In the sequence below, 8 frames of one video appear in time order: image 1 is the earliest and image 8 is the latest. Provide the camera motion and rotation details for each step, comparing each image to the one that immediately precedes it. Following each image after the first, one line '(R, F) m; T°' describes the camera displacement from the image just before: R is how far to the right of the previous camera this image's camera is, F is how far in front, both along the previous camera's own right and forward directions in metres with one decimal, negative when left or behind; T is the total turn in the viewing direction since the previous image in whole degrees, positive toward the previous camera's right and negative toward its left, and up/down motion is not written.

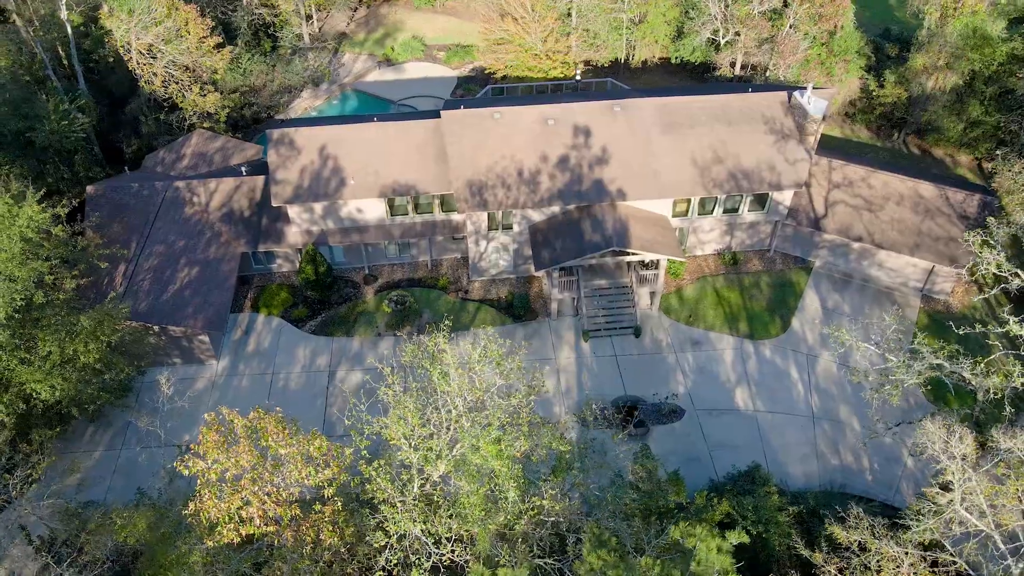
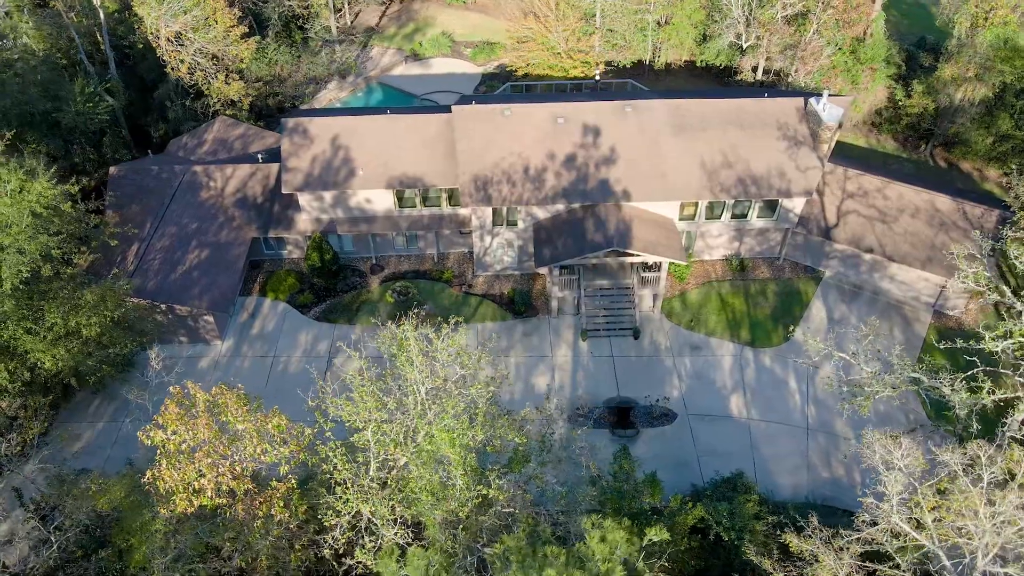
(+1.4, -0.1) m; -3°
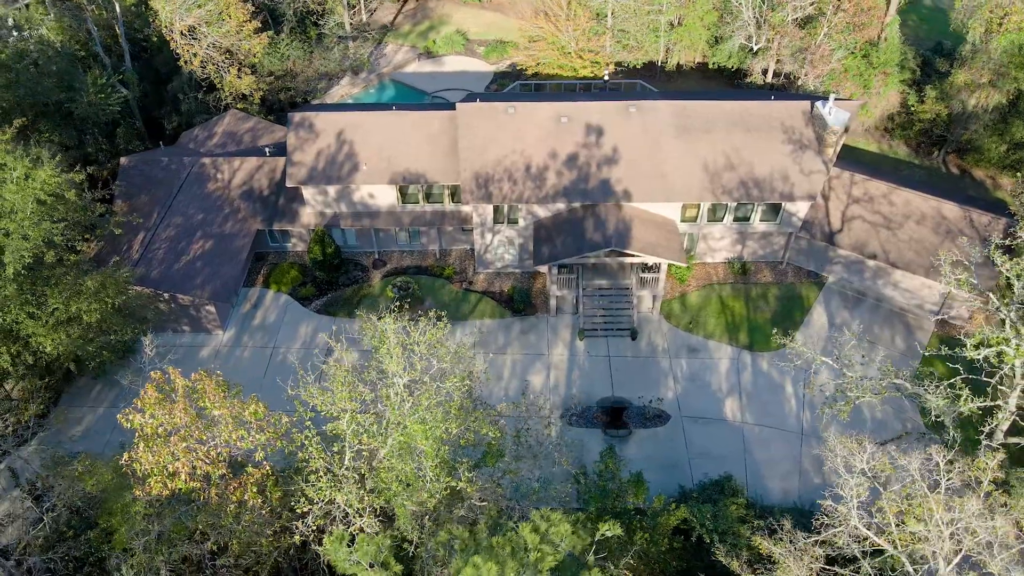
(+0.8, -0.1) m; -1°
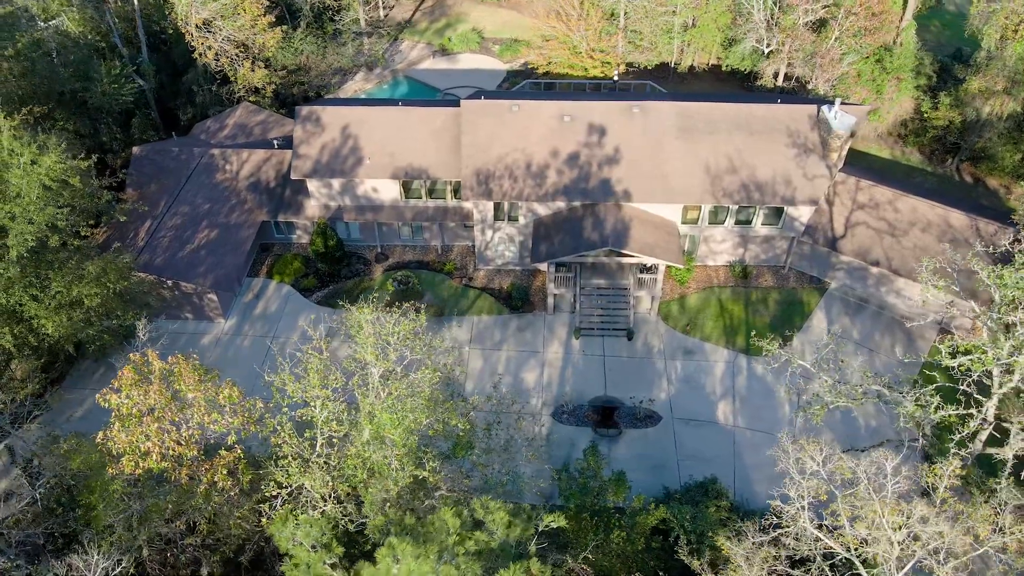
(+0.9, -0.1) m; -2°
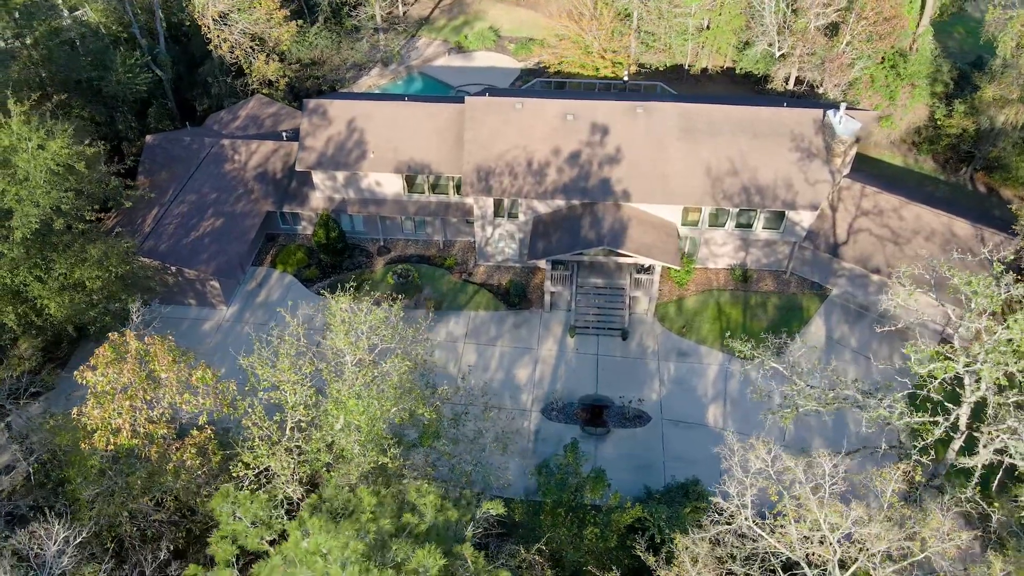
(+1.1, -0.1) m; -2°
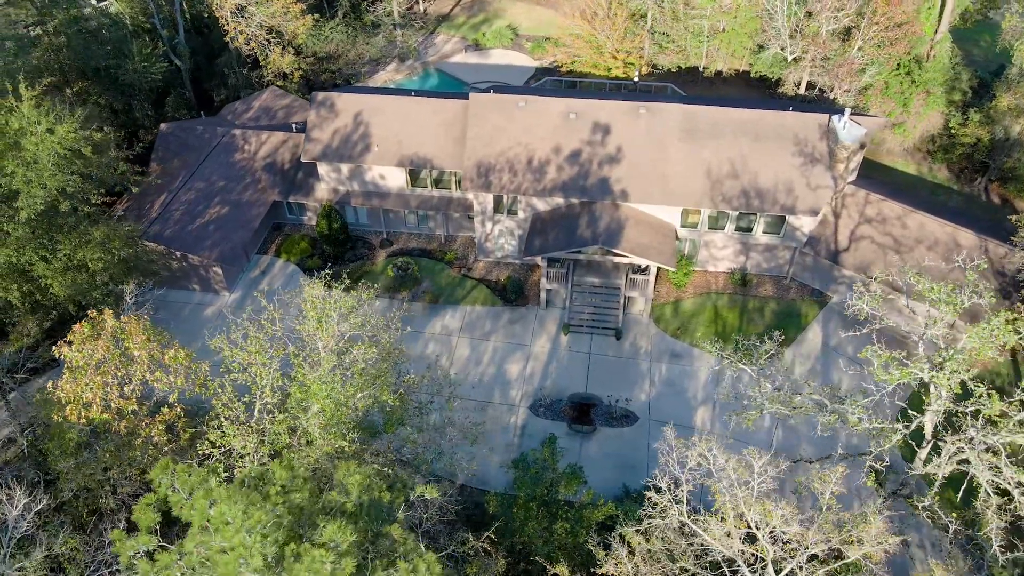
(+1.2, -0.1) m; -2°
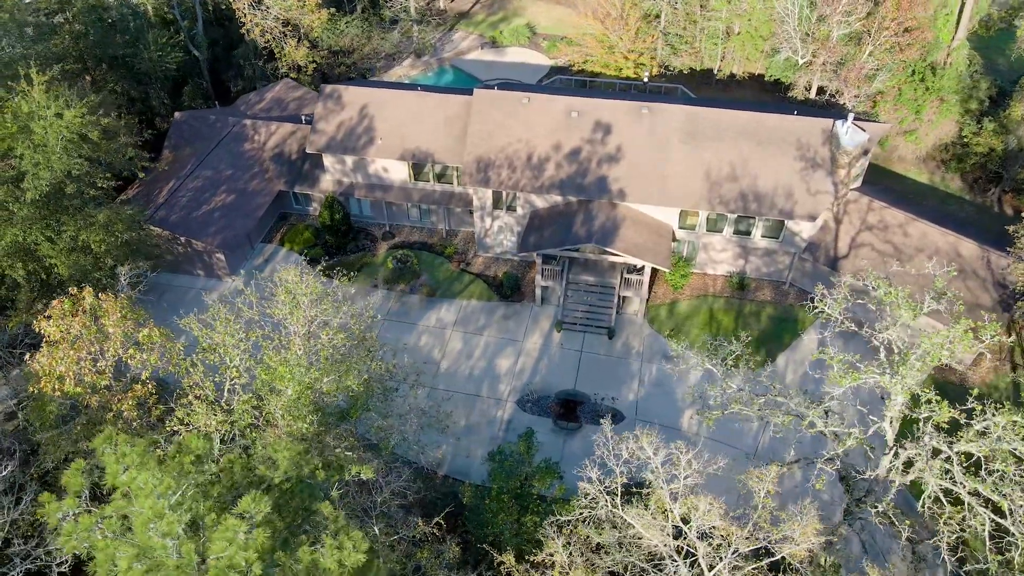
(+1.2, -0.2) m; -2°
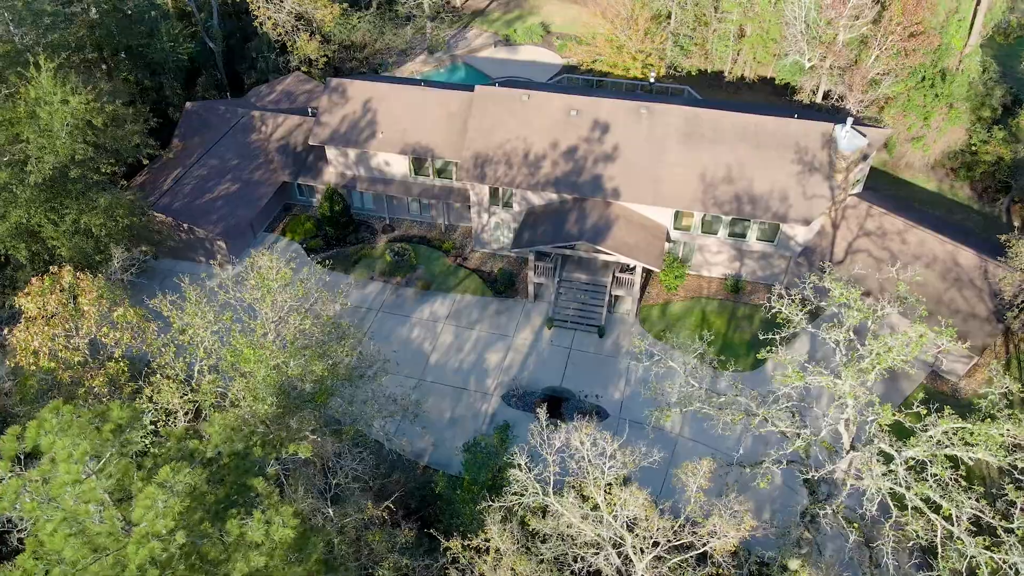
(+1.3, -0.2) m; -2°
